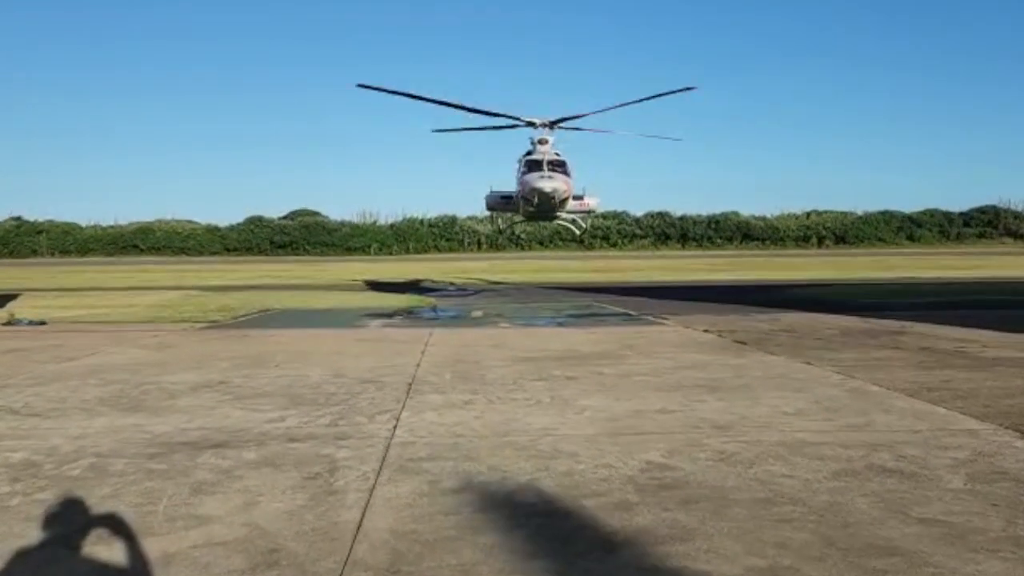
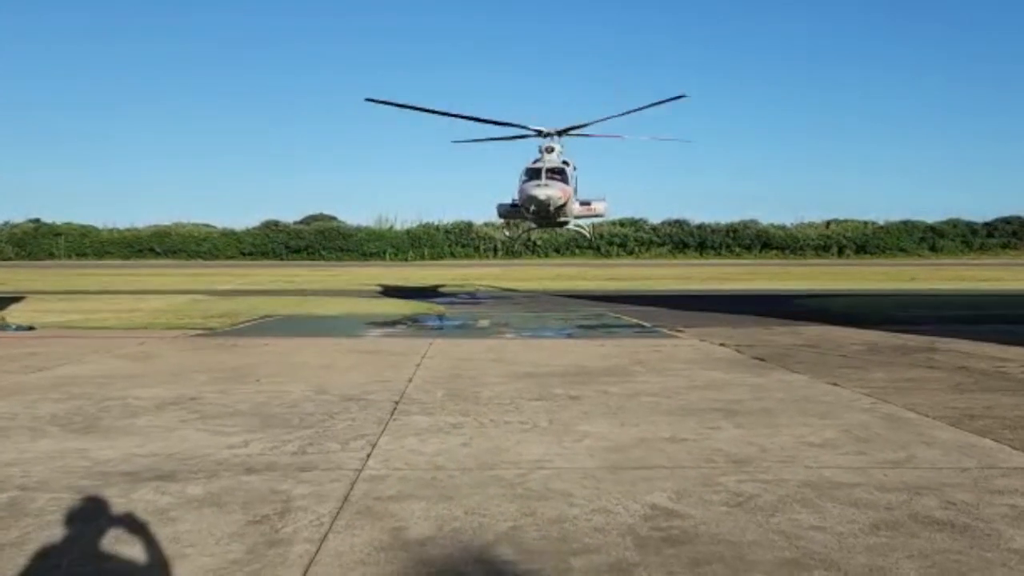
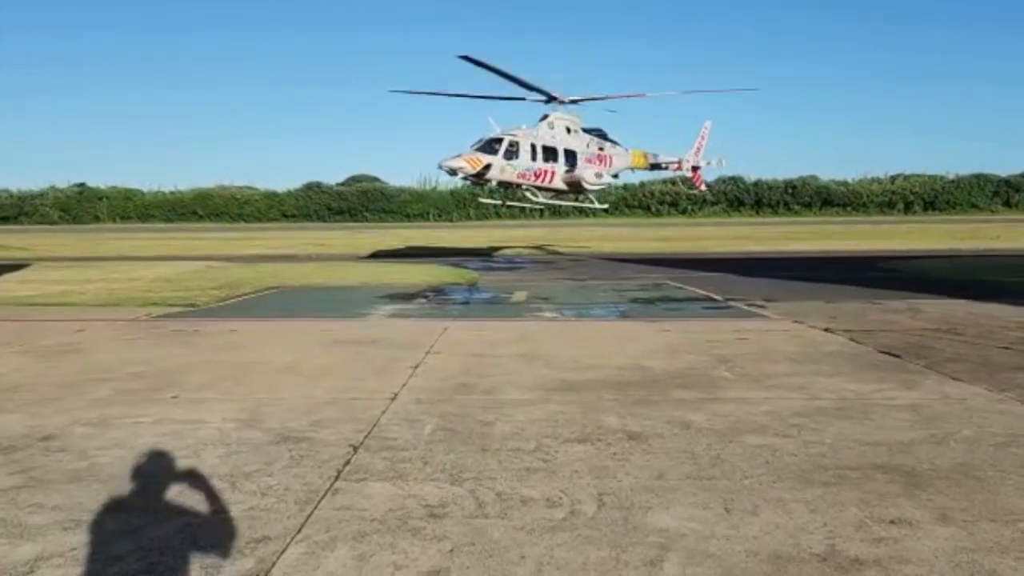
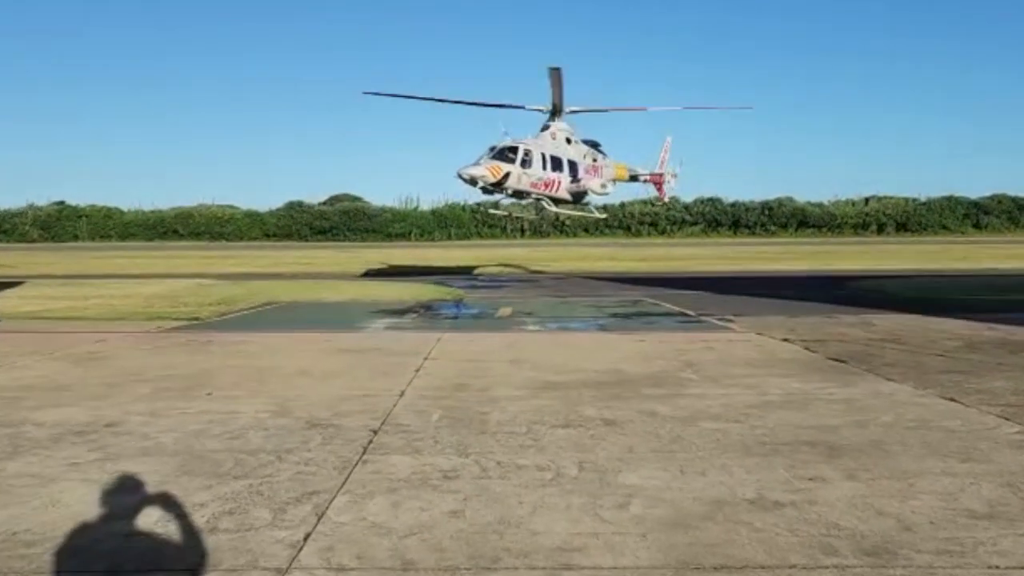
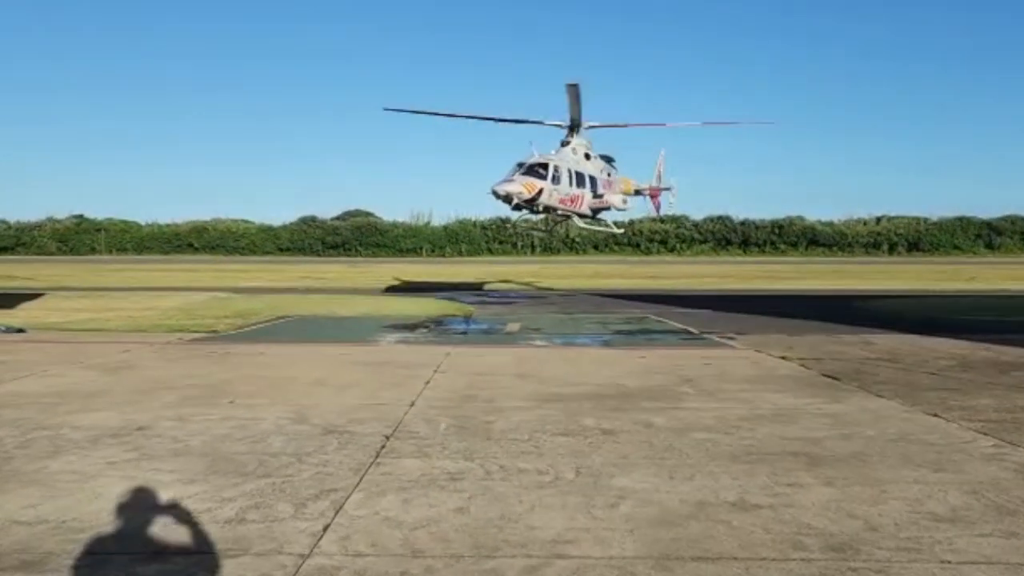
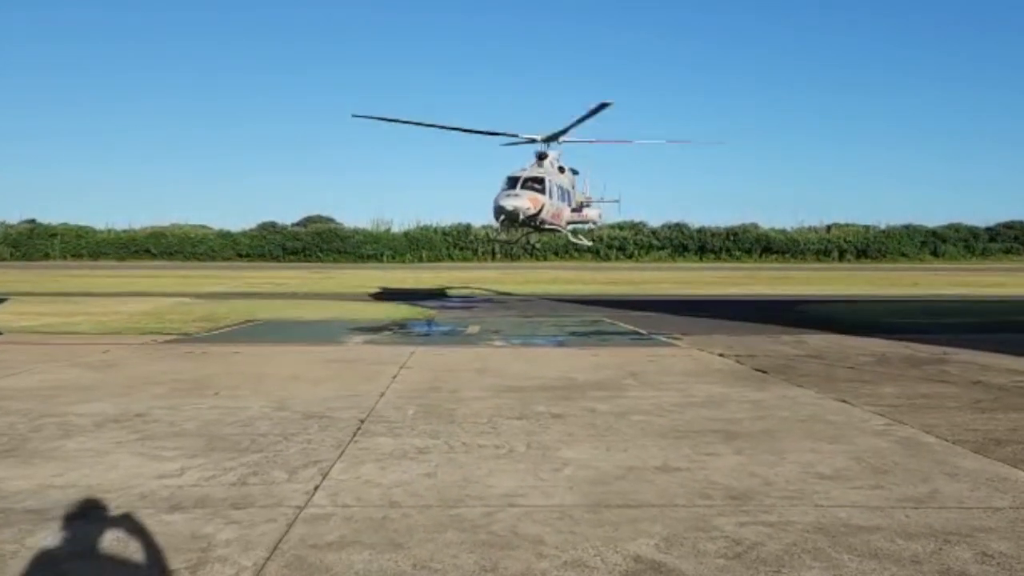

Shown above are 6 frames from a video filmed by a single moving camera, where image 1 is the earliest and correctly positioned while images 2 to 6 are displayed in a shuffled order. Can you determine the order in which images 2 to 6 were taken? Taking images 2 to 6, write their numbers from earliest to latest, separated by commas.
2, 6, 5, 4, 3
